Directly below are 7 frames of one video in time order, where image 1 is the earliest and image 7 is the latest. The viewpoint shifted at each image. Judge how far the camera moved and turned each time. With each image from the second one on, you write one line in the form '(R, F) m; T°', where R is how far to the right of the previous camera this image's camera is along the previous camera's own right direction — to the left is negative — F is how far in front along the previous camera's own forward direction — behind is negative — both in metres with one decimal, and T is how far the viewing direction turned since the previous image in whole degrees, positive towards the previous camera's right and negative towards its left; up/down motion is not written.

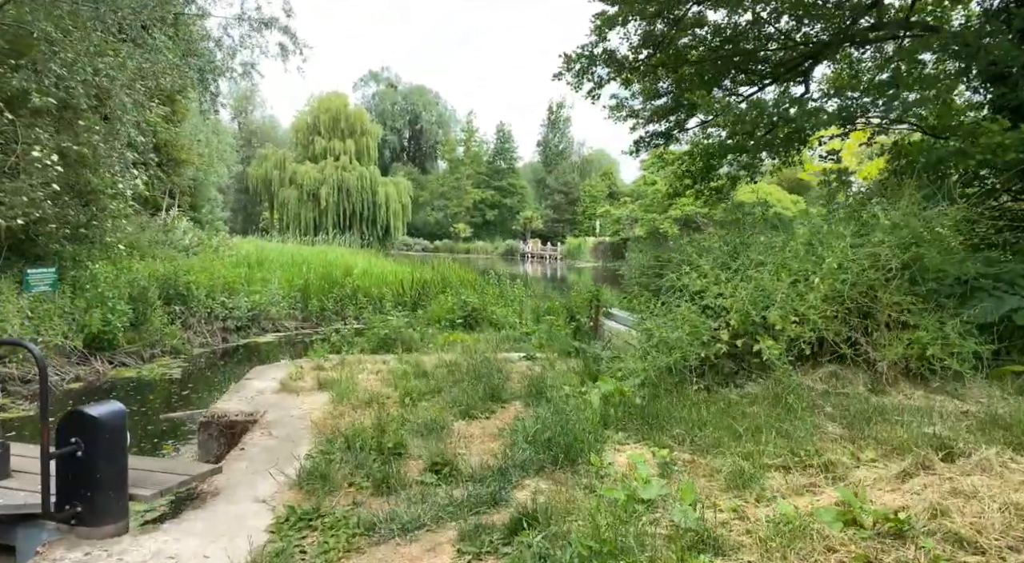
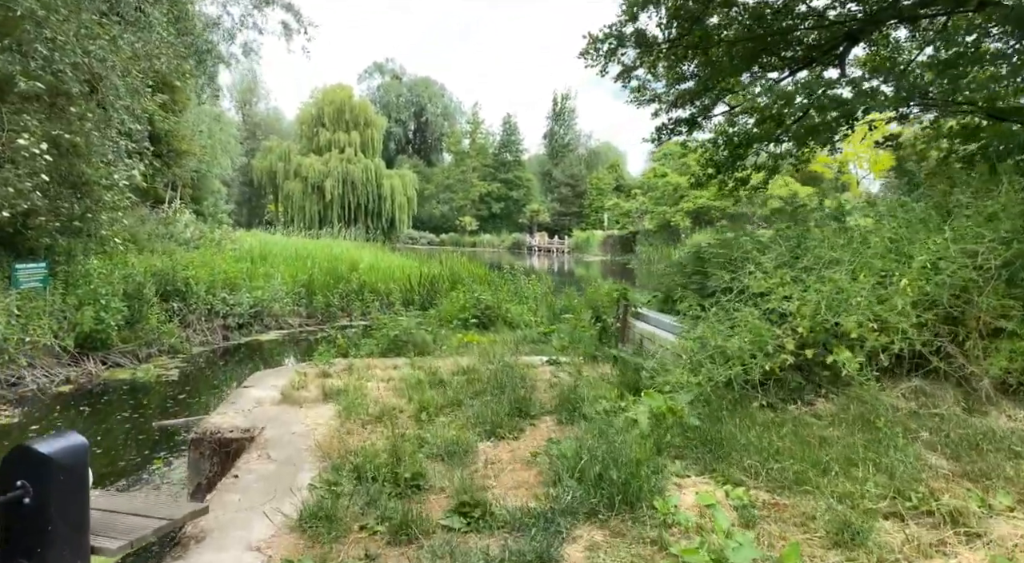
(-0.1, +0.4) m; 0°
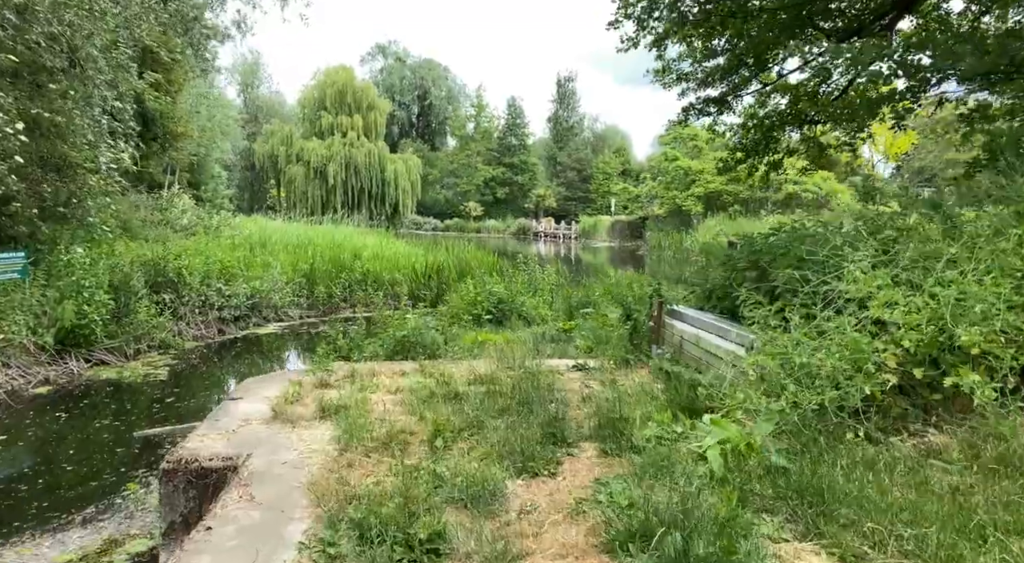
(-0.1, +0.5) m; 0°
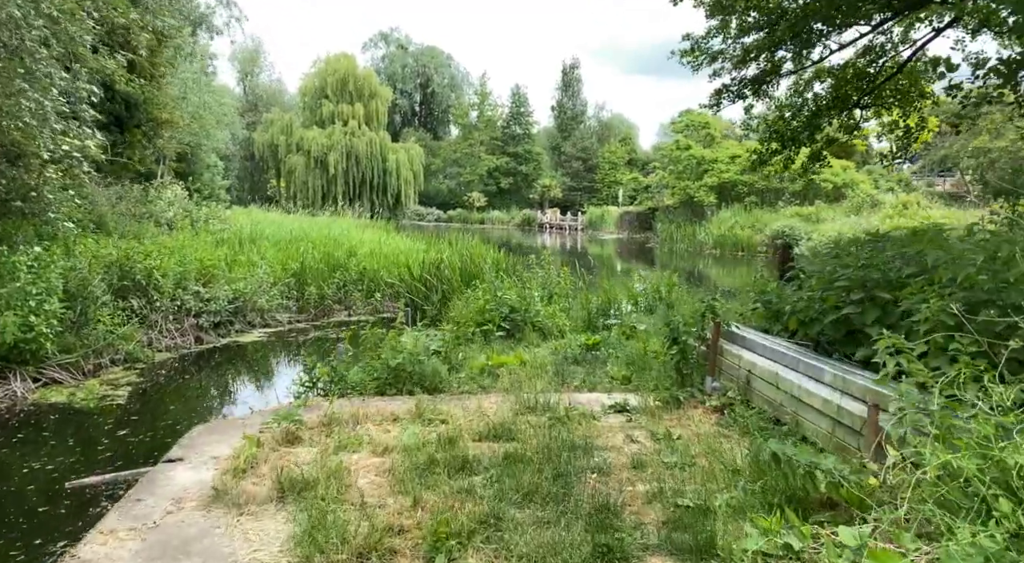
(-0.1, +0.8) m; 0°
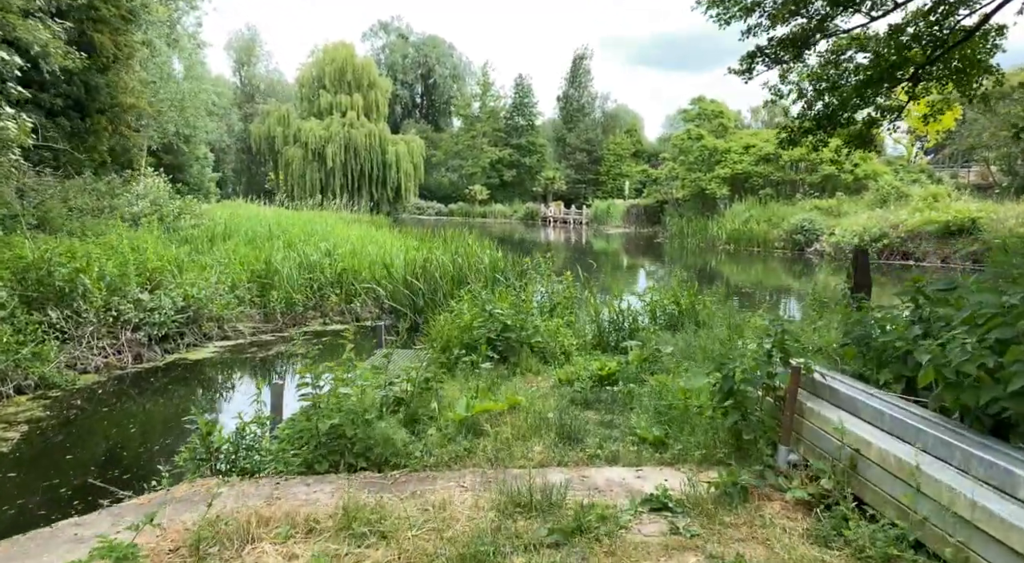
(+0.1, +1.1) m; 0°
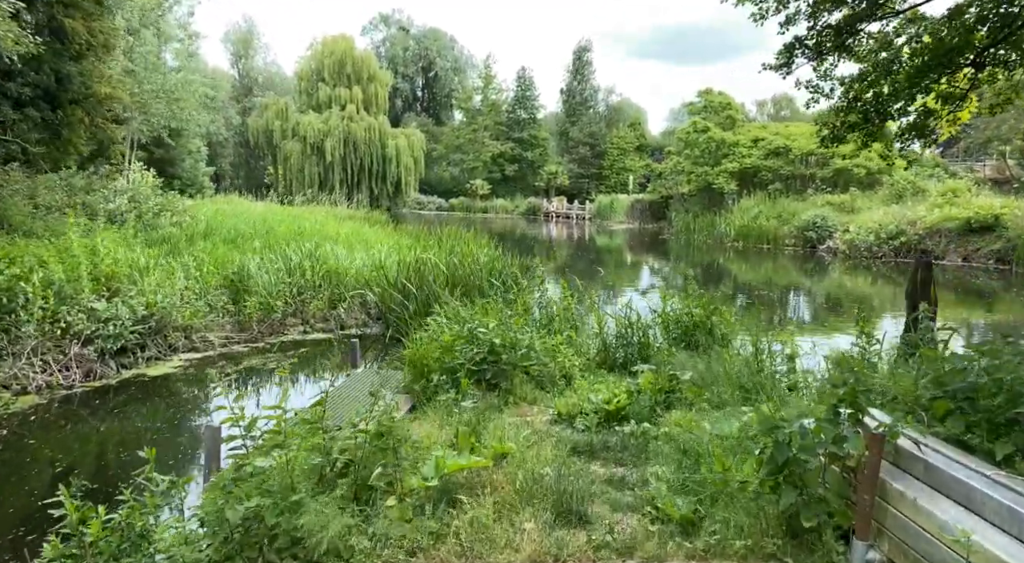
(+0.1, +0.6) m; 0°
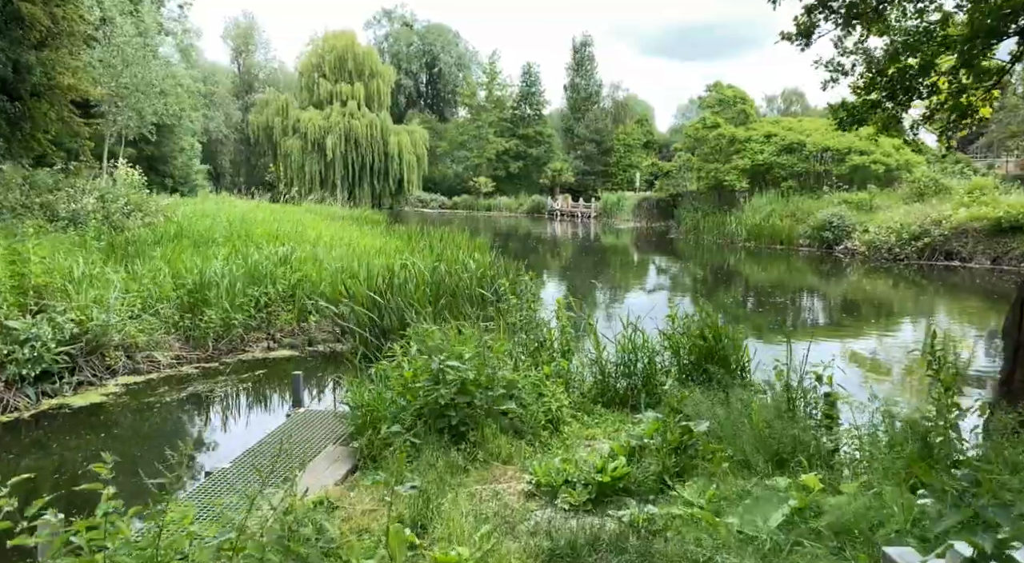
(+0.2, +0.8) m; -1°
